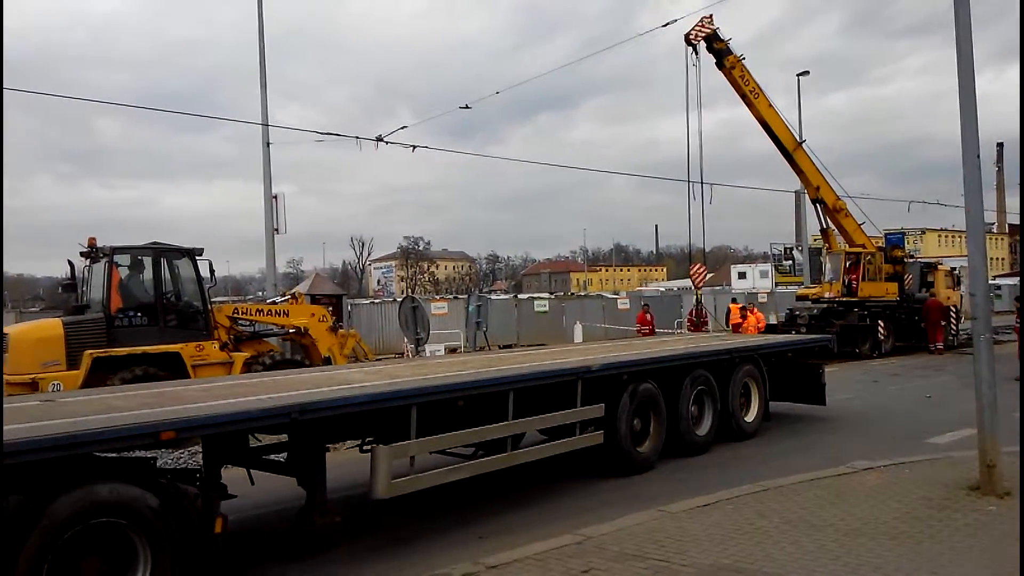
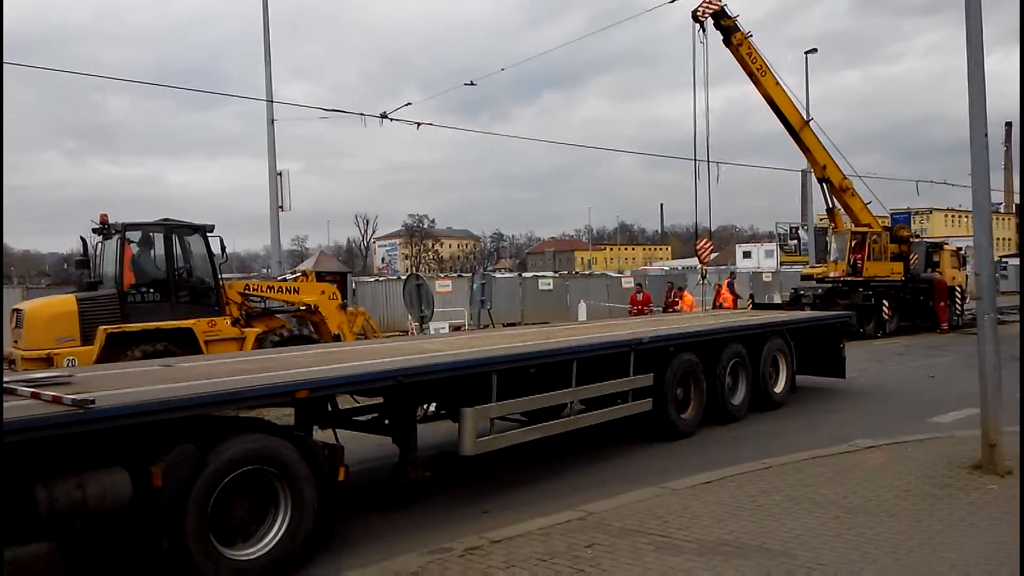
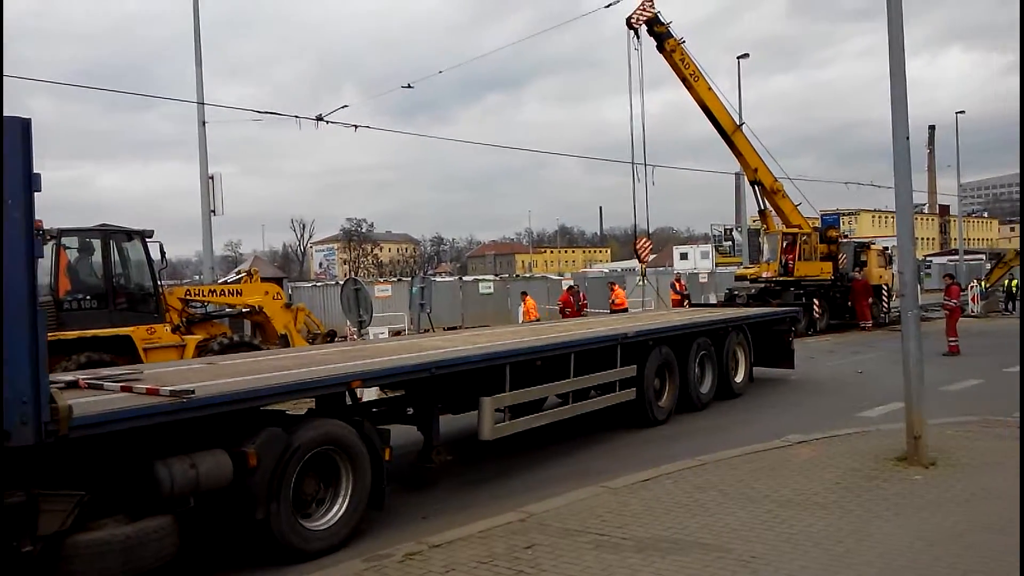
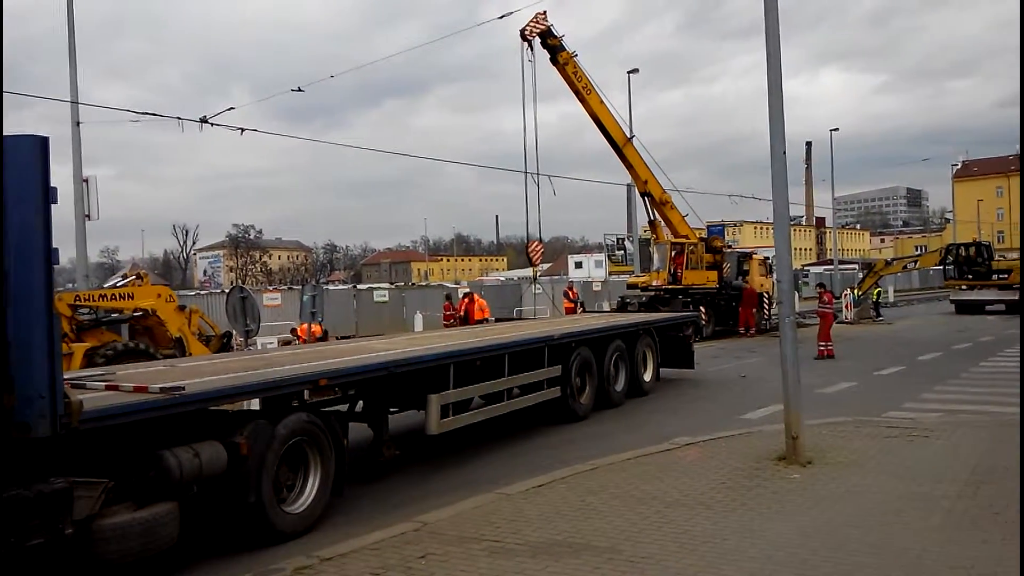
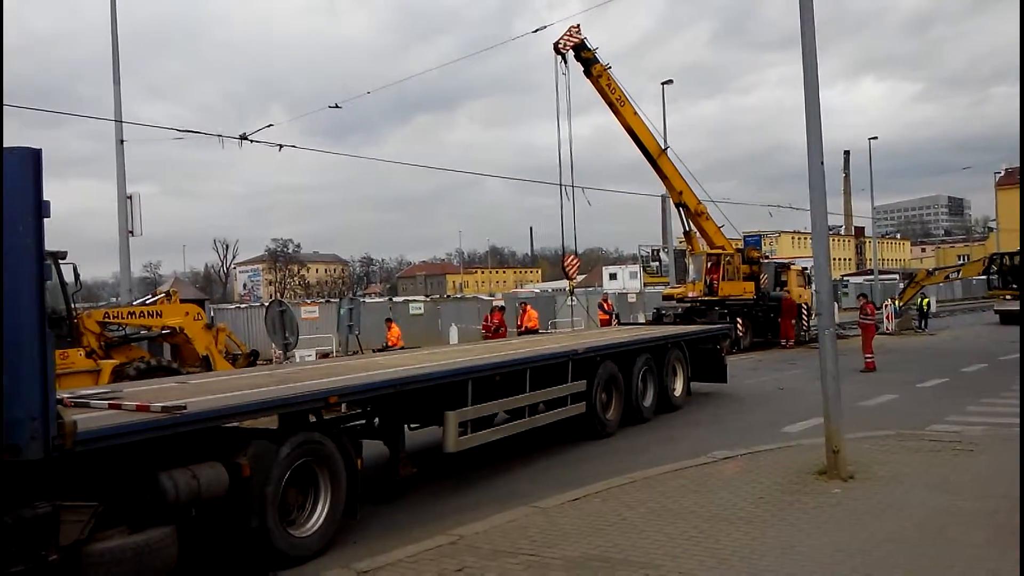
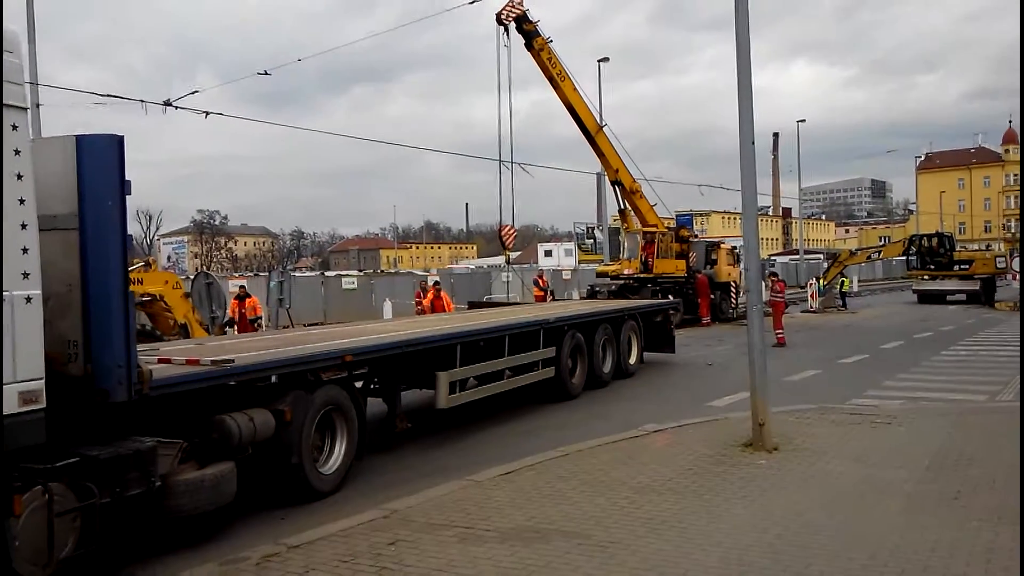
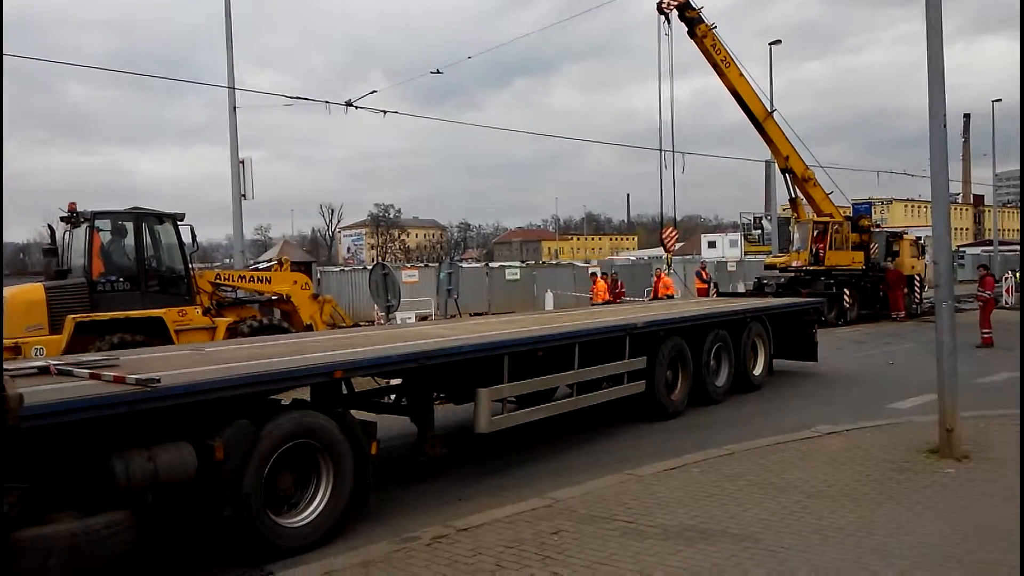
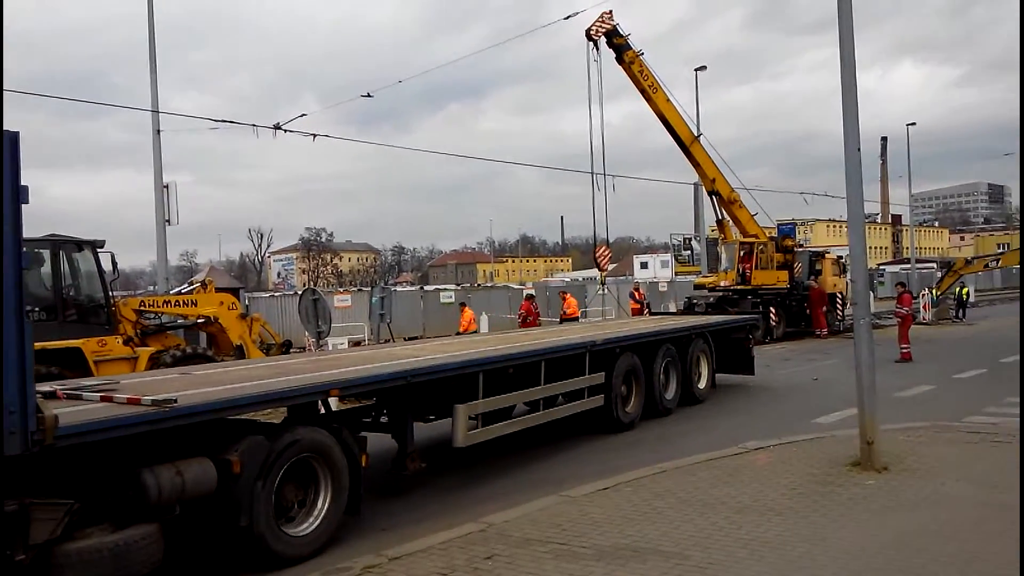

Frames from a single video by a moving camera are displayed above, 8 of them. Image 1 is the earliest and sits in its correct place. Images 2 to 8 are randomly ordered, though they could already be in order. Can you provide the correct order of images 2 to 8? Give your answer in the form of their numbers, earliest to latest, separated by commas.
2, 7, 3, 8, 5, 4, 6
